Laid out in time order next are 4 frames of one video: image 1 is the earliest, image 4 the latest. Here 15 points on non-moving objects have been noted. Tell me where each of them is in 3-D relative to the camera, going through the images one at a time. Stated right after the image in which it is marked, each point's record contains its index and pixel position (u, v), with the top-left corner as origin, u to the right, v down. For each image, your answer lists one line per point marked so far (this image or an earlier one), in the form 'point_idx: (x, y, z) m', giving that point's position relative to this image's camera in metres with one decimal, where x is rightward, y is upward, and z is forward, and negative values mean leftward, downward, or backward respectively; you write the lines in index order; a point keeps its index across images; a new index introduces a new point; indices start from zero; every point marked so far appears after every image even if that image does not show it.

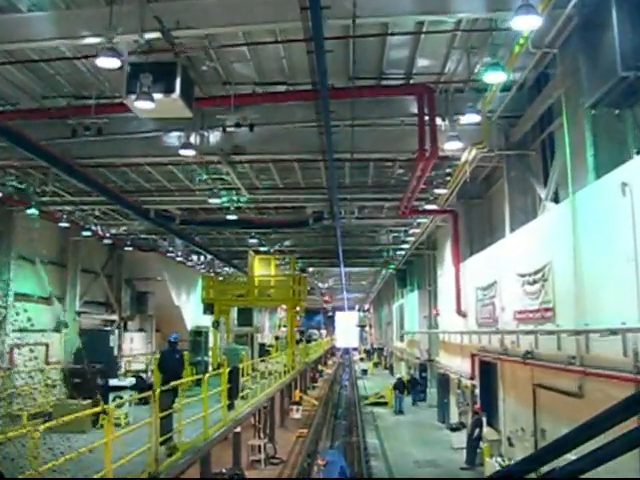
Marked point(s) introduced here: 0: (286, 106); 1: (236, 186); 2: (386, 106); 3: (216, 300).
0: (-0.5, +1.9, +9.9) m
1: (-1.6, +1.0, +12.9) m
2: (+0.9, +1.9, +9.8) m
3: (-2.5, -1.5, +16.6) m
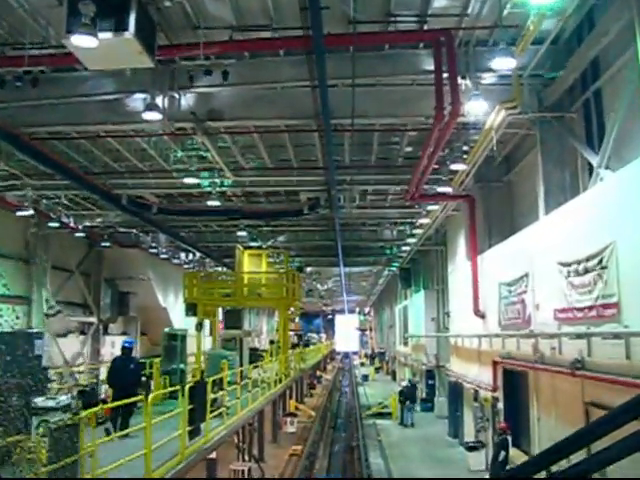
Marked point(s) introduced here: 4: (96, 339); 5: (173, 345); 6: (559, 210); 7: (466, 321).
0: (-0.6, +2.1, +8.2) m
1: (-1.7, +1.2, +11.1) m
2: (+0.9, +2.1, +8.1) m
3: (-2.6, -1.3, +14.8) m
4: (-6.0, -2.7, +18.4) m
5: (-2.8, -1.9, +12.6) m
6: (+2.6, +0.3, +7.4) m
7: (+2.7, -1.5, +12.5) m
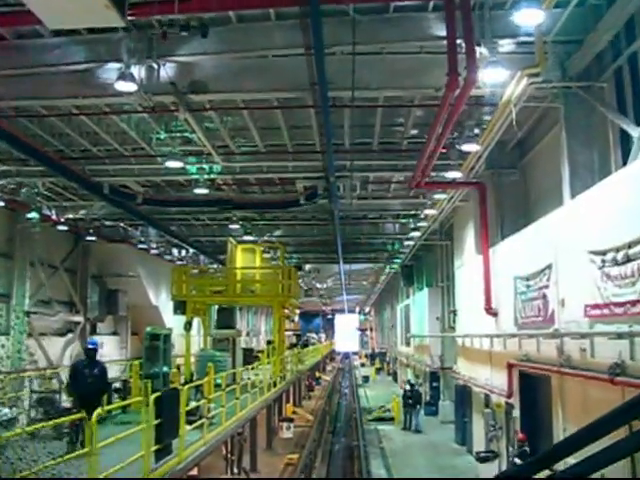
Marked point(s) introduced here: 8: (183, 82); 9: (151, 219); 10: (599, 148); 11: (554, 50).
0: (-0.6, +2.3, +7.2) m
1: (-1.7, +1.3, +10.1) m
2: (+0.8, +2.2, +7.1) m
3: (-2.6, -1.2, +13.9) m
4: (-6.1, -2.6, +17.5) m
5: (-2.8, -1.8, +11.7) m
6: (+2.6, +0.5, +6.5) m
7: (+2.6, -1.4, +11.6) m
8: (-1.5, +1.8, +7.6) m
9: (-3.6, +0.4, +14.4) m
10: (+3.0, +1.0, +7.4) m
11: (+2.5, +2.0, +7.2) m
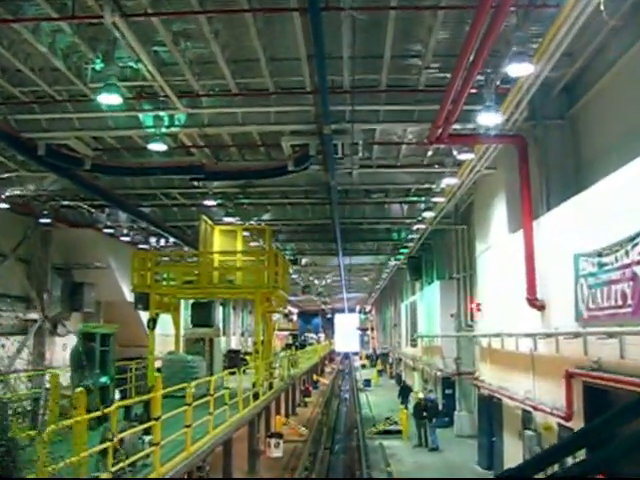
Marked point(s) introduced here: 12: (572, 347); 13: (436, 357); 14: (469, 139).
0: (-0.7, +2.6, +4.8) m
1: (-1.8, +1.7, +7.7) m
2: (+0.7, +2.6, +4.7) m
3: (-2.7, -0.8, +11.4) m
4: (-6.2, -2.2, +15.1) m
5: (-2.9, -1.4, +9.2) m
6: (+2.5, +0.8, +4.0) m
7: (+2.5, -1.0, +9.1) m
8: (-1.6, +2.1, +5.1) m
9: (-3.7, +0.8, +11.9) m
10: (+2.9, +1.3, +5.0) m
11: (+2.4, +2.4, +4.8) m
12: (+2.5, -1.1, +6.7) m
13: (+2.8, -2.8, +16.1) m
14: (+1.8, +1.2, +8.1) m
